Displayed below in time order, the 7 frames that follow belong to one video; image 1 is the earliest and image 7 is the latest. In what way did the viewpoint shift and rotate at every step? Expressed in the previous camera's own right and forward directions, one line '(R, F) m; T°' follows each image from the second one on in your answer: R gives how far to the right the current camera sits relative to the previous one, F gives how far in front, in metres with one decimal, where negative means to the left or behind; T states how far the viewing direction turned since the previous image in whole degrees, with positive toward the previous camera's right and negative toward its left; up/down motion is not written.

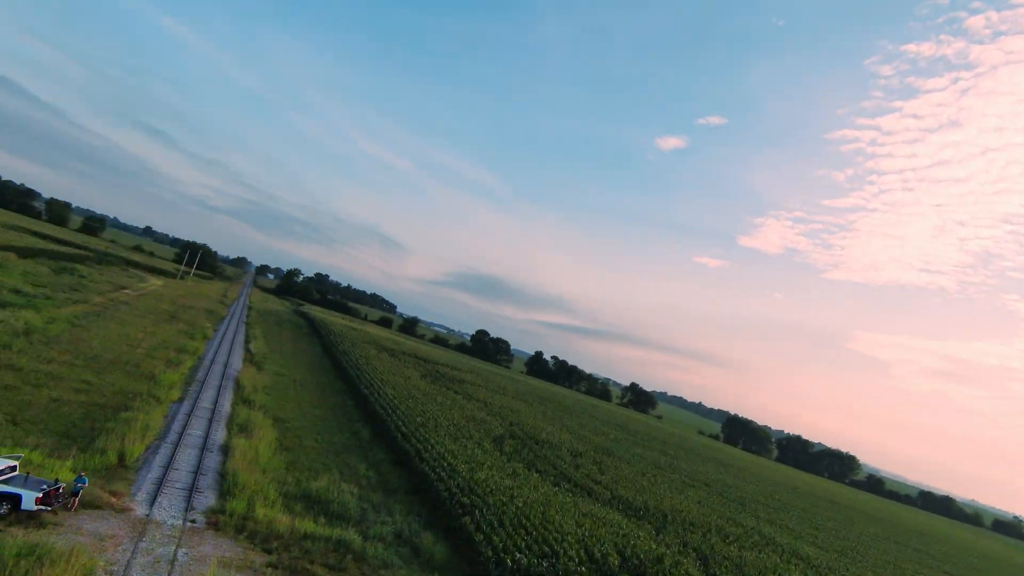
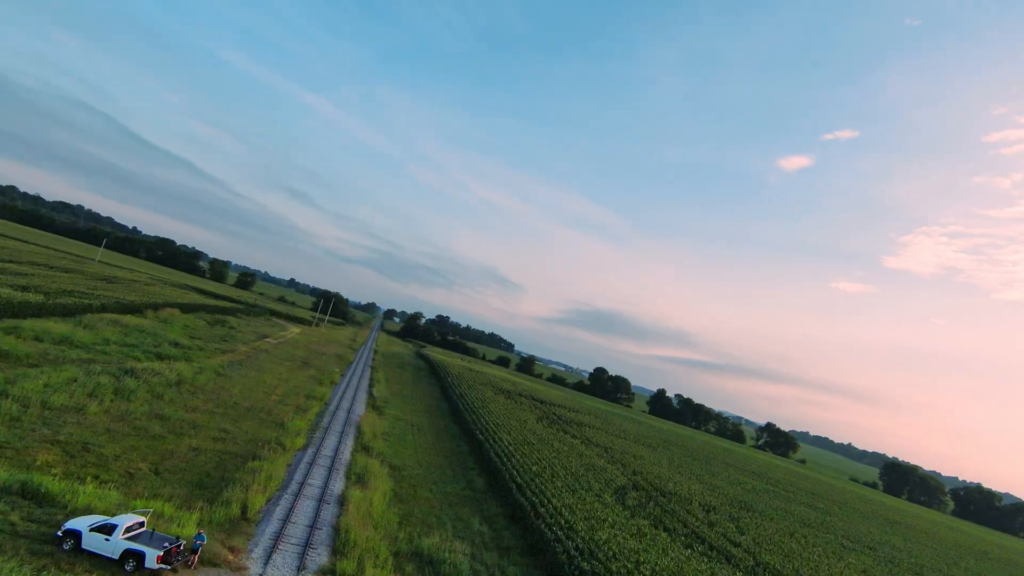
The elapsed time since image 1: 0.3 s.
(0.0, +1.4) m; -13°
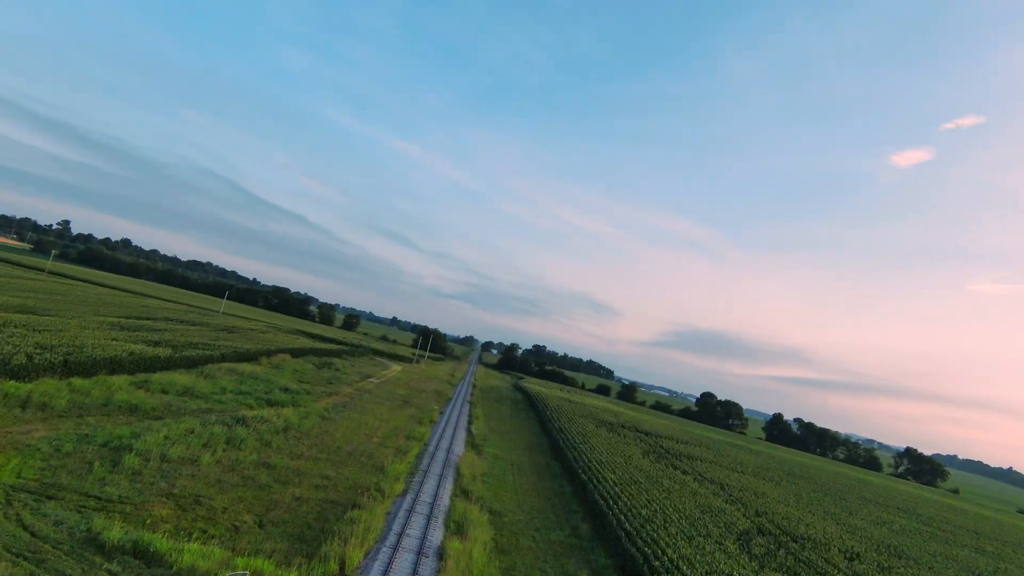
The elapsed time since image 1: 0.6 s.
(-0.1, +1.1) m; -10°
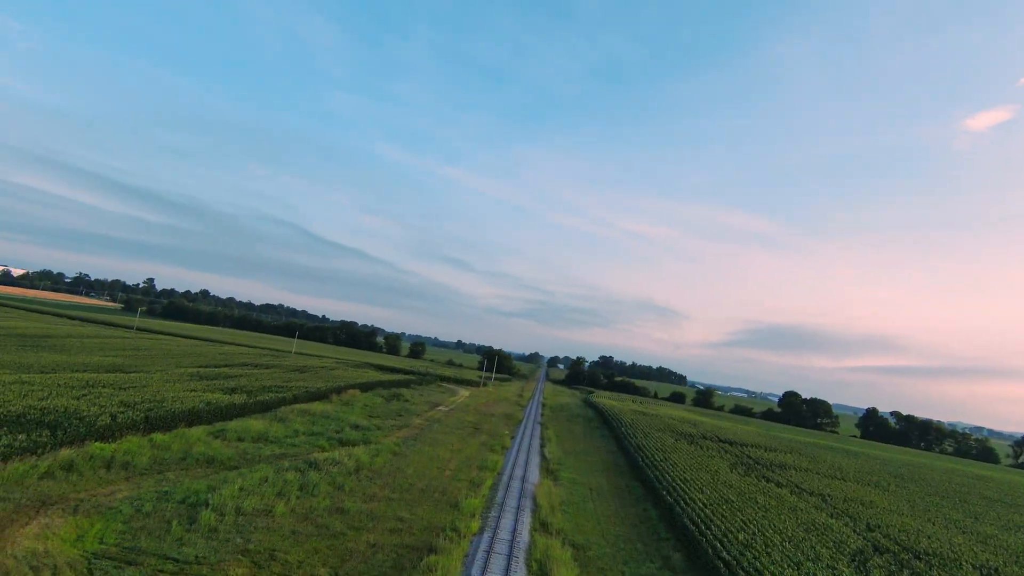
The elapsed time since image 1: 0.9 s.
(-0.1, +0.9) m; -6°
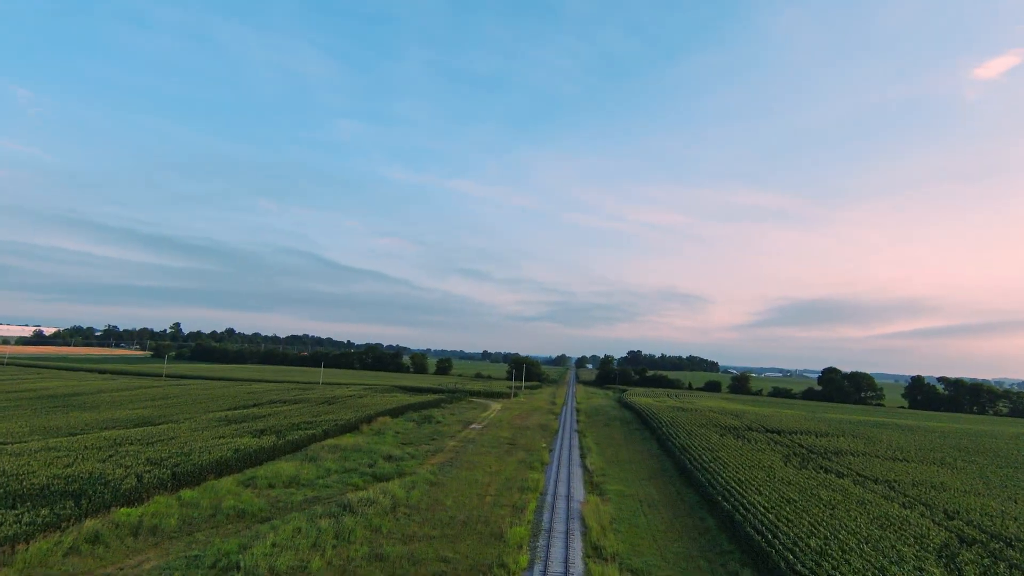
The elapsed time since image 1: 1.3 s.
(-0.1, +1.1) m; -2°
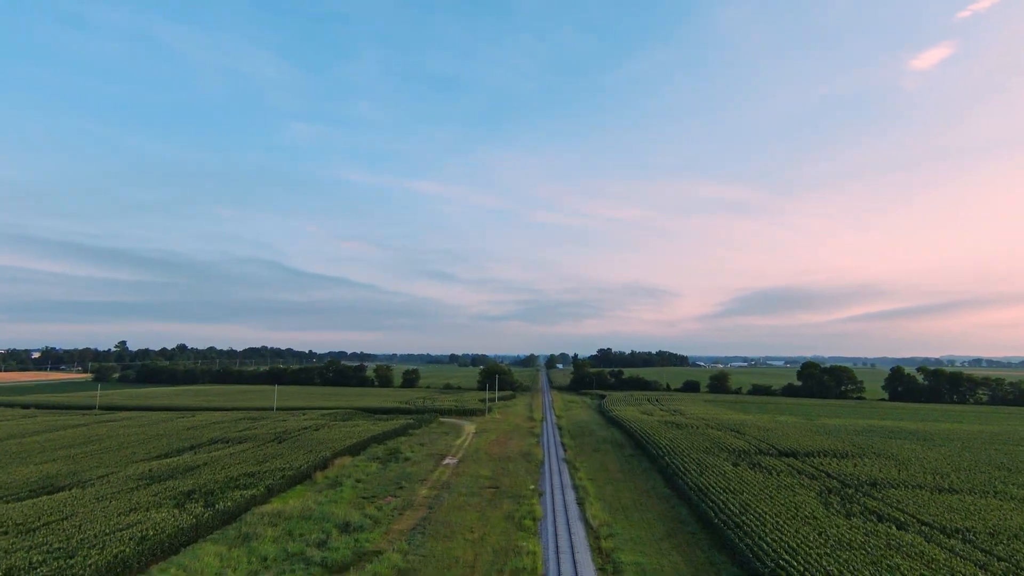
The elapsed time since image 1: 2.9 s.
(-0.5, +5.2) m; +4°
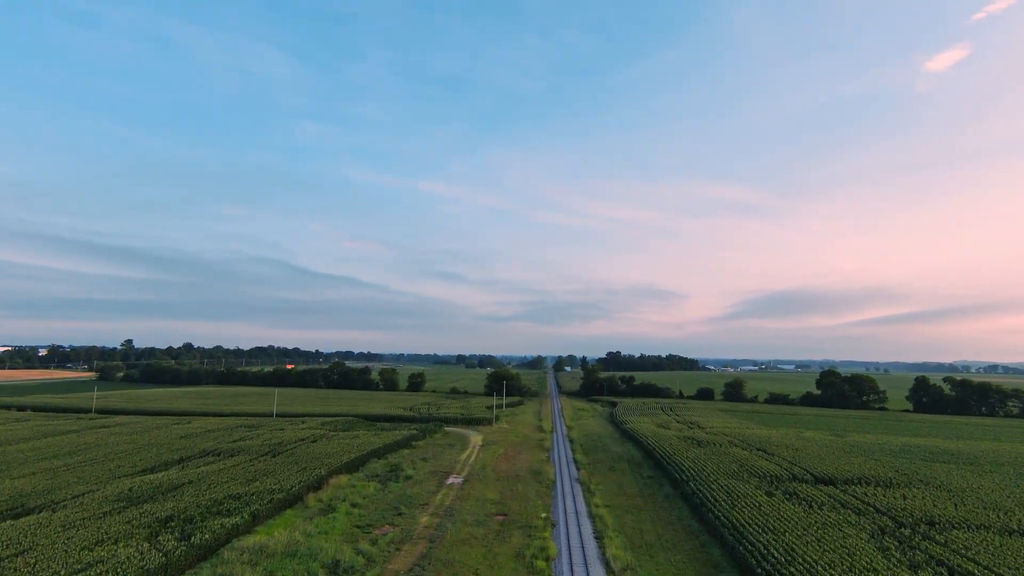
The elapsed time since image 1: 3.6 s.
(-0.2, +2.7) m; -1°
